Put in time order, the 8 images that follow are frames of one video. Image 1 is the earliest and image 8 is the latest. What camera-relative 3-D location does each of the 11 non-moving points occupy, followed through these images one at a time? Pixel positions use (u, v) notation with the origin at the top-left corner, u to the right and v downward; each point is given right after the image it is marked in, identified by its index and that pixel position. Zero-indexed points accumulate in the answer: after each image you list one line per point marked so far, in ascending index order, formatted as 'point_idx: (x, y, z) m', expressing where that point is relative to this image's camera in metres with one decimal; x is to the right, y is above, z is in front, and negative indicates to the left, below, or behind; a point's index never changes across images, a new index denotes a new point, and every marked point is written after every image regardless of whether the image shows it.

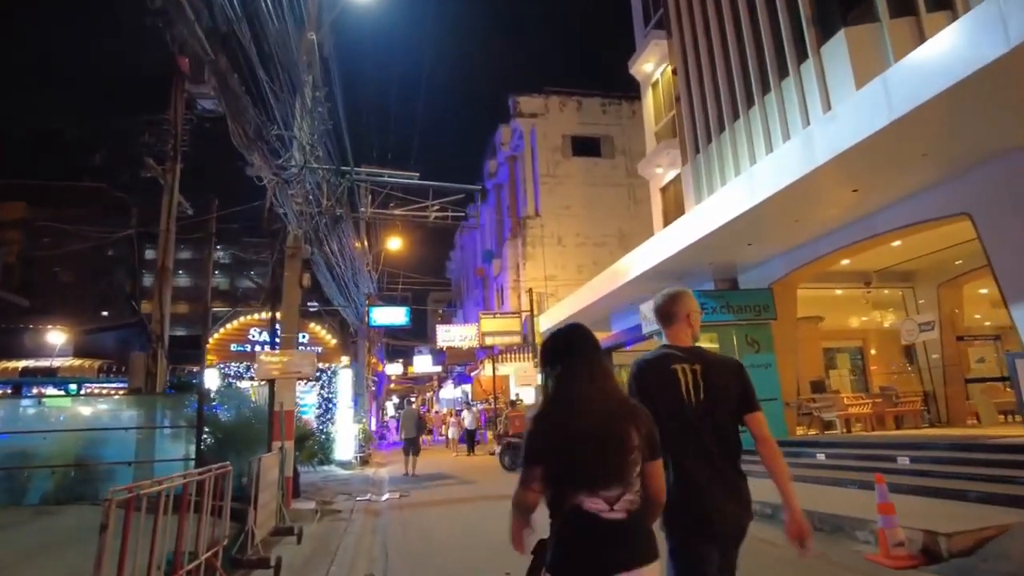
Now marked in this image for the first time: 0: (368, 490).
0: (-3.0, -4.2, +13.4) m
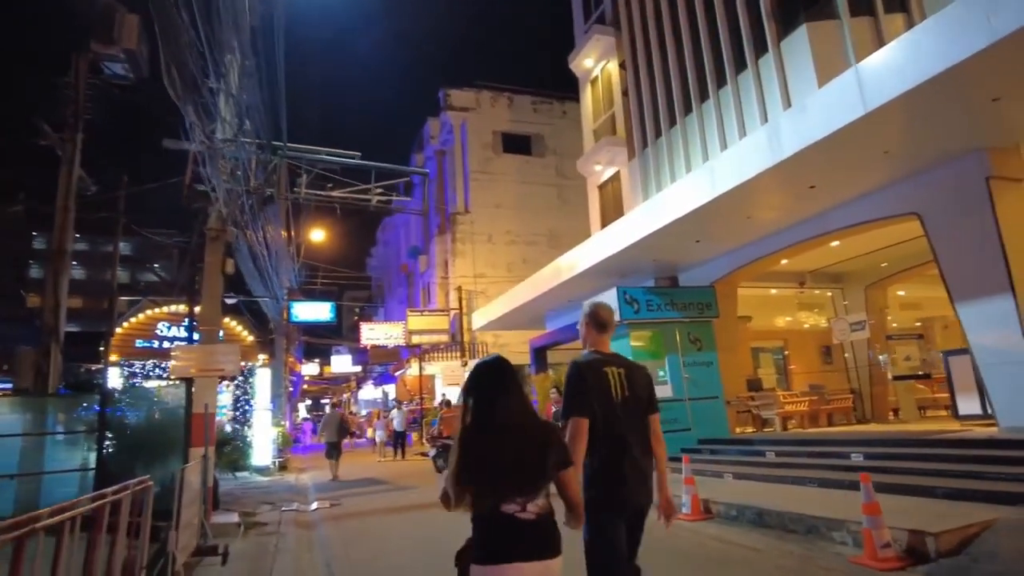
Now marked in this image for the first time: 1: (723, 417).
0: (-4.1, -4.0, +12.3) m
1: (+4.3, -2.6, +13.2) m
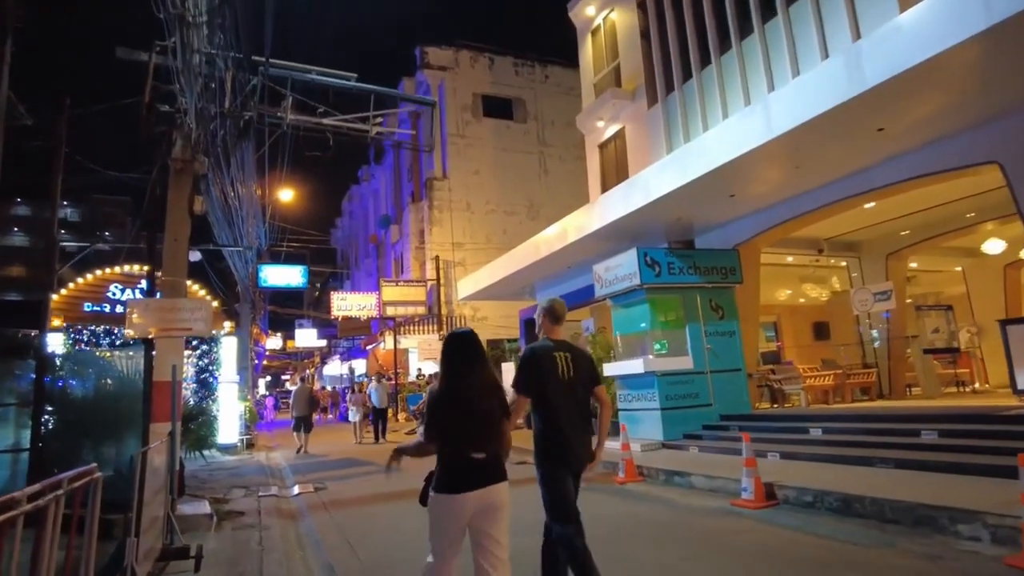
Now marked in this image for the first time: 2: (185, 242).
0: (-4.0, -3.2, +10.8) m
1: (+4.3, -1.9, +12.1) m
2: (-3.9, +0.6, +7.8) m
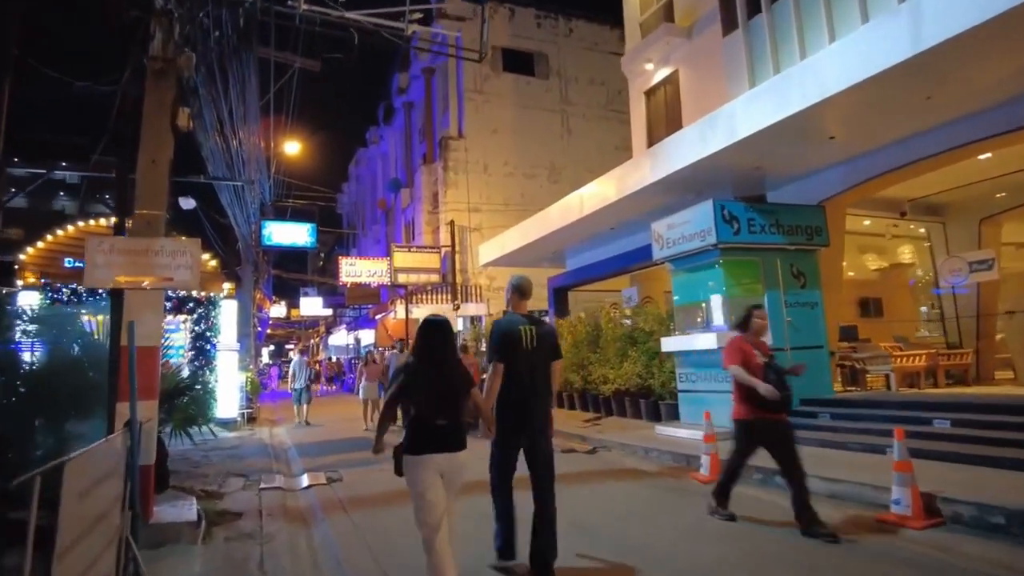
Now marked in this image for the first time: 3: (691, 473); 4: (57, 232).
0: (-3.3, -2.5, +9.1) m
1: (+5.0, -1.3, +10.4) m
2: (-3.2, +1.1, +6.0) m
3: (+2.2, -2.2, +7.9) m
4: (-7.8, +1.0, +11.1) m
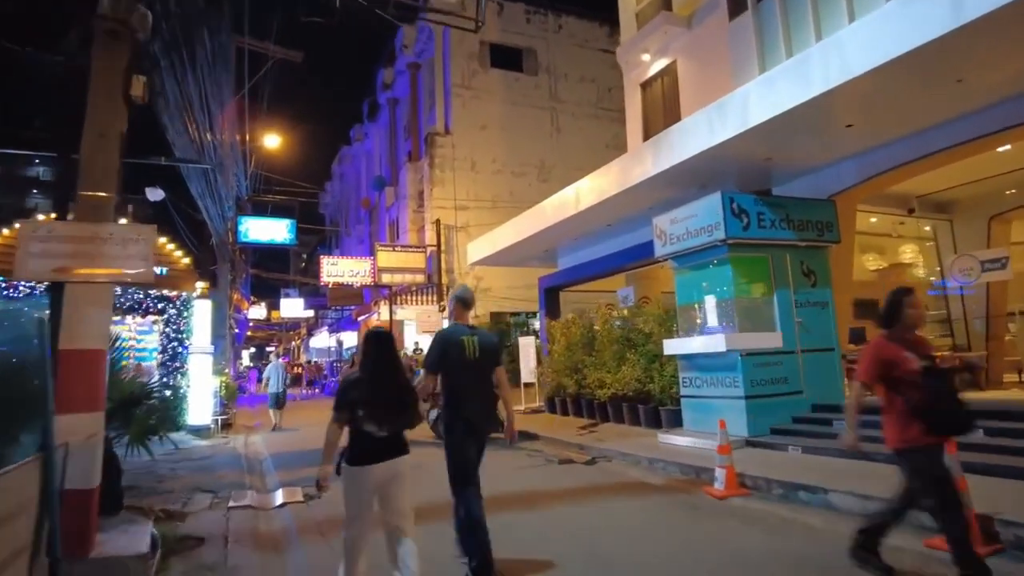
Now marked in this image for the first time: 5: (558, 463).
0: (-3.4, -2.5, +8.4) m
1: (+4.9, -1.3, +9.8) m
2: (-3.2, +1.2, +5.2) m
3: (+2.2, -2.2, +7.3) m
4: (-7.9, +1.1, +10.2) m
5: (+0.6, -2.4, +9.1) m
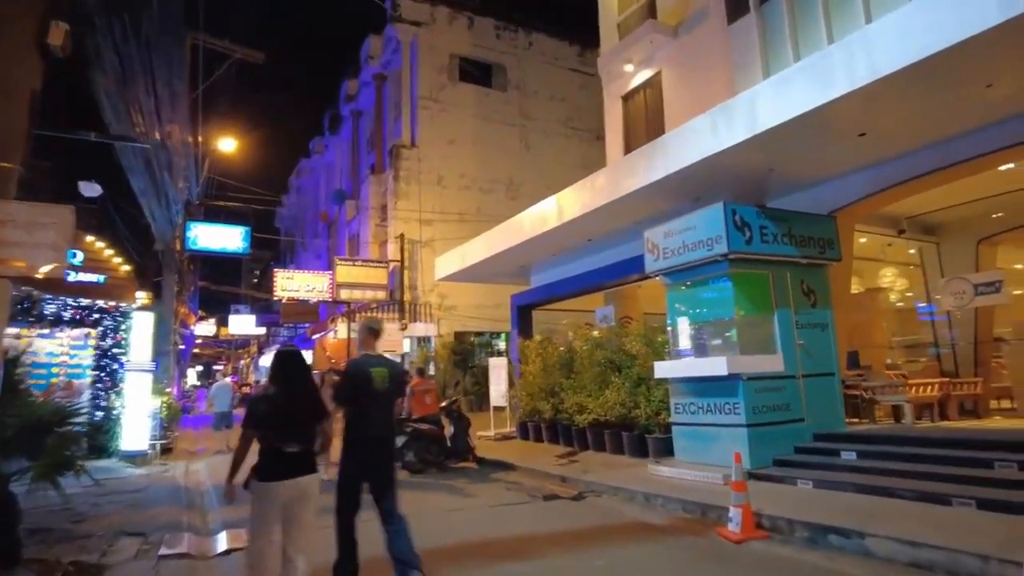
0: (-3.6, -2.6, +7.2) m
1: (+4.6, -1.6, +9.2) m
2: (-3.1, +1.2, +4.2) m
3: (+2.0, -2.4, +6.4) m
4: (-8.2, +1.0, +8.9) m
5: (+0.4, -2.6, +8.1) m
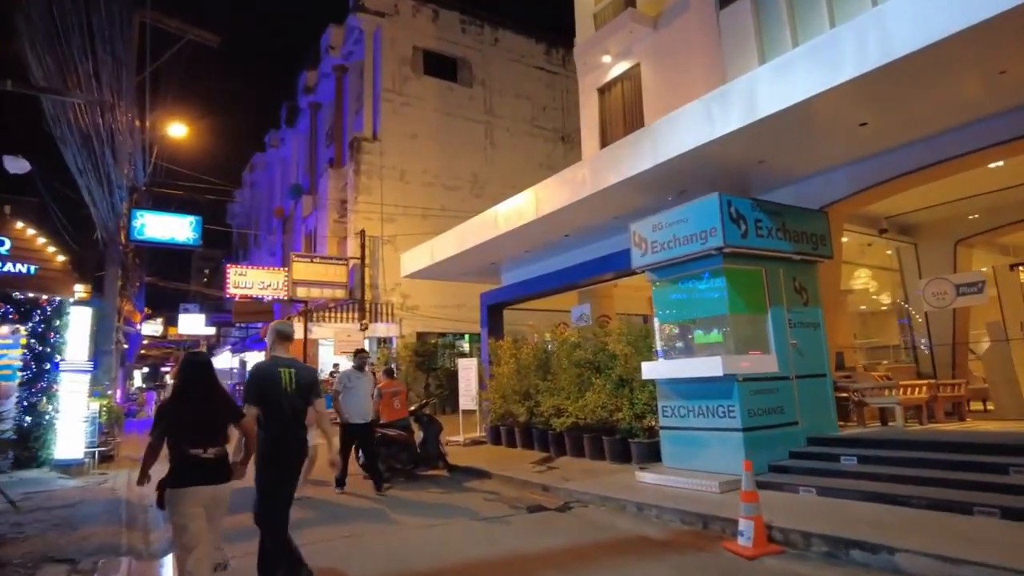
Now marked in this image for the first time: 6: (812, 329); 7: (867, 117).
0: (-3.7, -2.5, +6.3) m
1: (+4.4, -1.6, +8.8) m
2: (-3.0, +1.3, +3.3) m
3: (+1.9, -2.3, +5.9) m
4: (-8.4, +1.2, +7.7) m
5: (+0.2, -2.5, +7.5) m
6: (+4.1, -0.6, +8.9) m
7: (+4.2, +2.0, +7.9) m
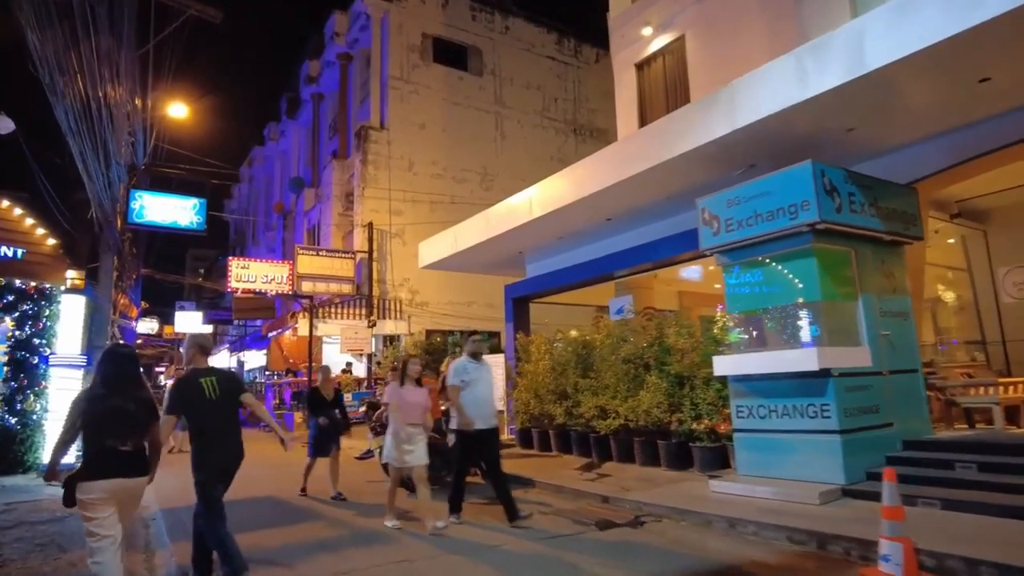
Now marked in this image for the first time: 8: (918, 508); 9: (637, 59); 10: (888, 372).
0: (-3.1, -2.2, +5.2) m
1: (+5.0, -1.4, +7.8) m
2: (-2.3, +1.6, +2.3) m
3: (+2.6, -2.1, +4.9) m
4: (-7.8, +1.4, +6.6) m
5: (+0.8, -2.3, +6.5) m
6: (+4.8, -0.4, +7.9) m
7: (+4.9, +2.2, +6.9) m
8: (+3.8, -2.1, +6.2) m
9: (+2.5, +4.7, +13.2) m
10: (+4.4, -1.0, +7.5) m
